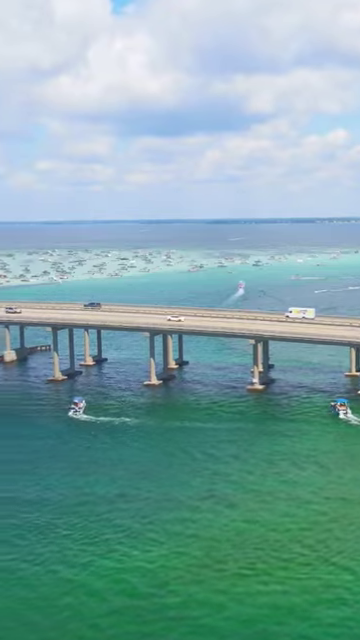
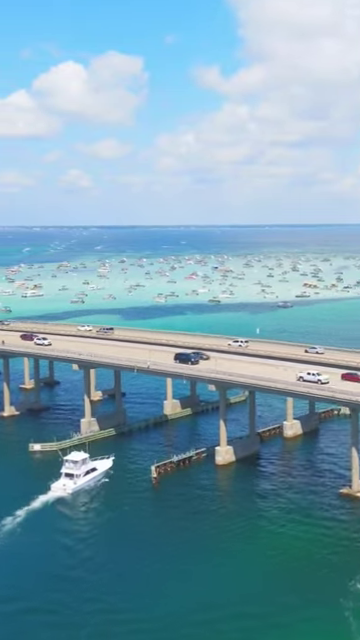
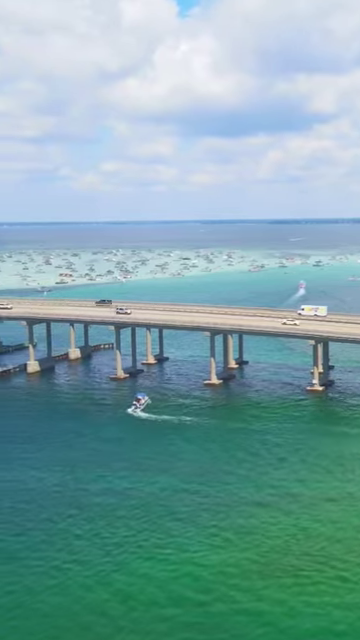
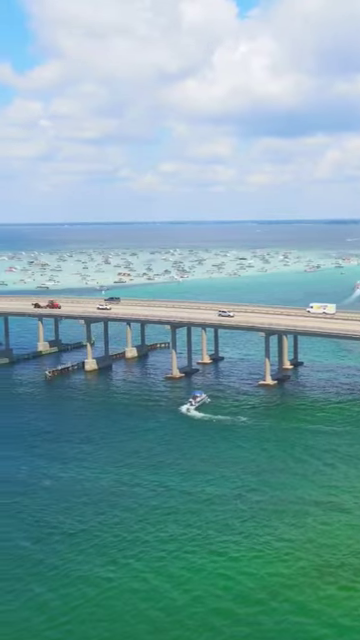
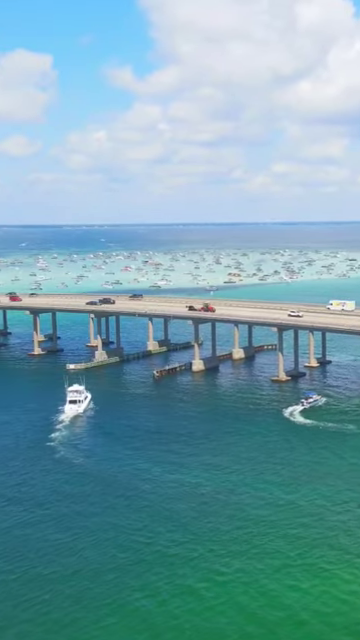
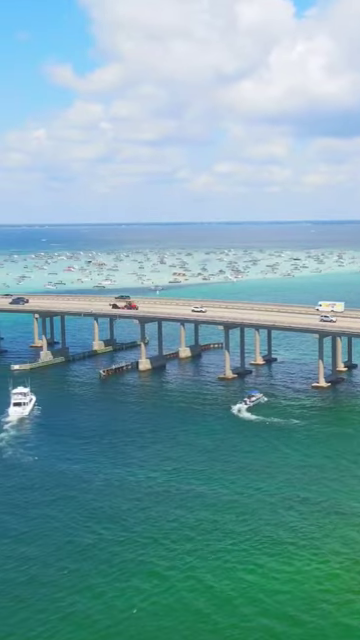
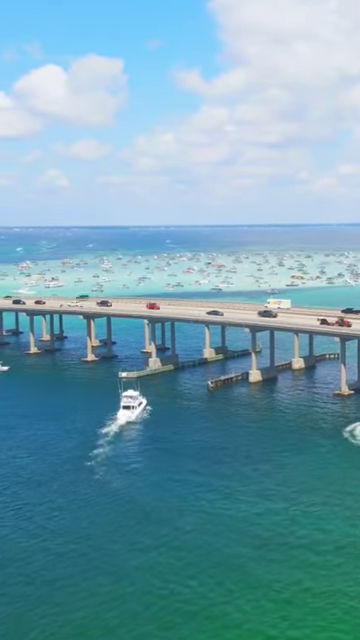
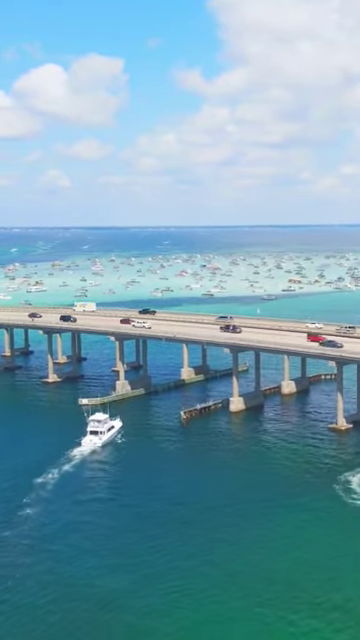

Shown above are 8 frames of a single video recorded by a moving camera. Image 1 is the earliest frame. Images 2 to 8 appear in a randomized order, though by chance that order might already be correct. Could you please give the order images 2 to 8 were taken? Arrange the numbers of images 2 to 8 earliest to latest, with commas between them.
3, 4, 6, 5, 7, 8, 2
